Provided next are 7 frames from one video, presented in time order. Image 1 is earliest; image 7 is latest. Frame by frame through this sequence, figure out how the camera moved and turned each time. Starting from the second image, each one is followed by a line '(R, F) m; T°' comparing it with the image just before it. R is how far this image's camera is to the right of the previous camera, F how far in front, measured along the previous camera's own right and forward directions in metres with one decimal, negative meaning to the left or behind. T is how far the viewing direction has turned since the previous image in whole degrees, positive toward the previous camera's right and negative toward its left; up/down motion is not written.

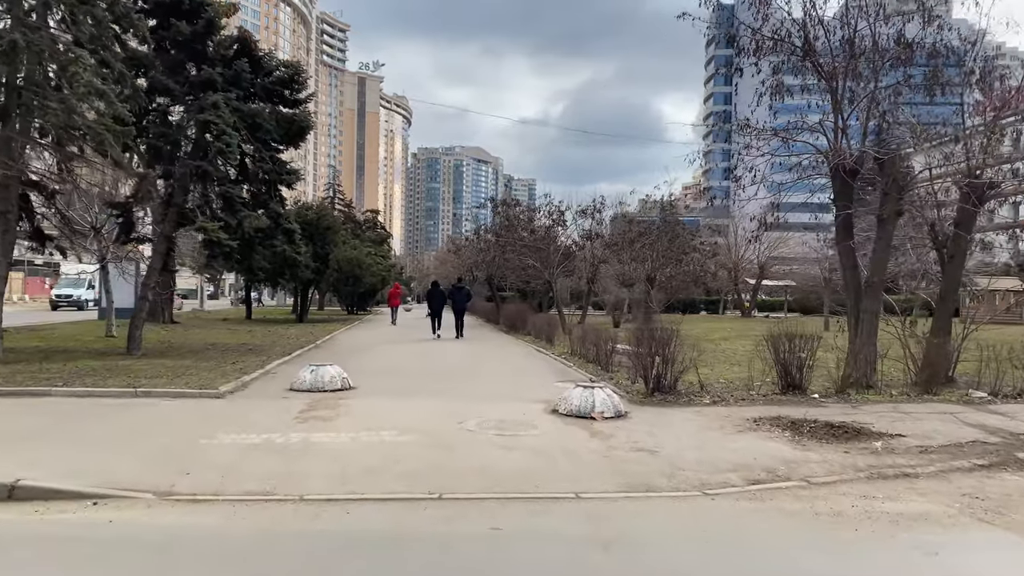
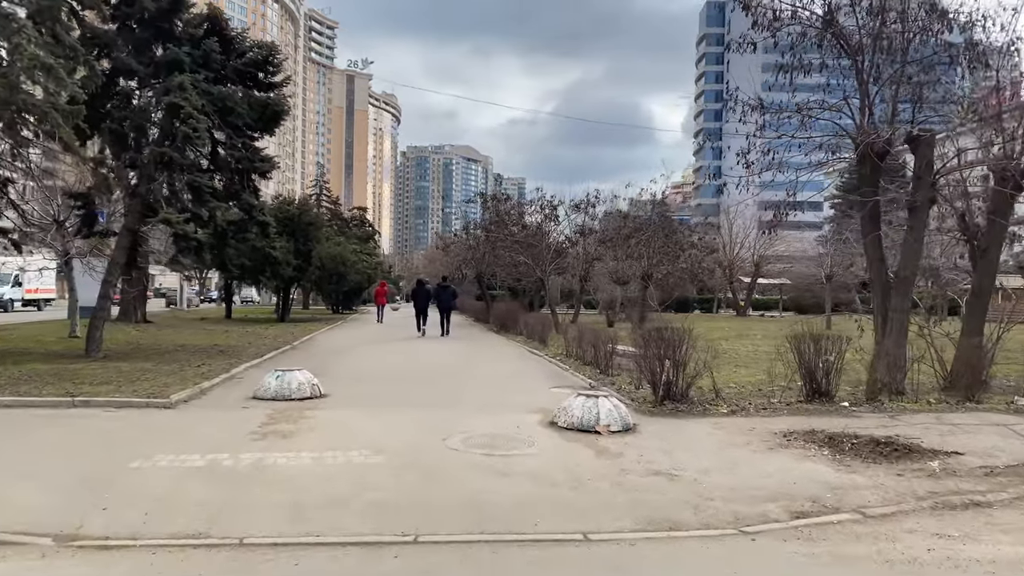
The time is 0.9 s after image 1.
(0.0, +1.3) m; +1°
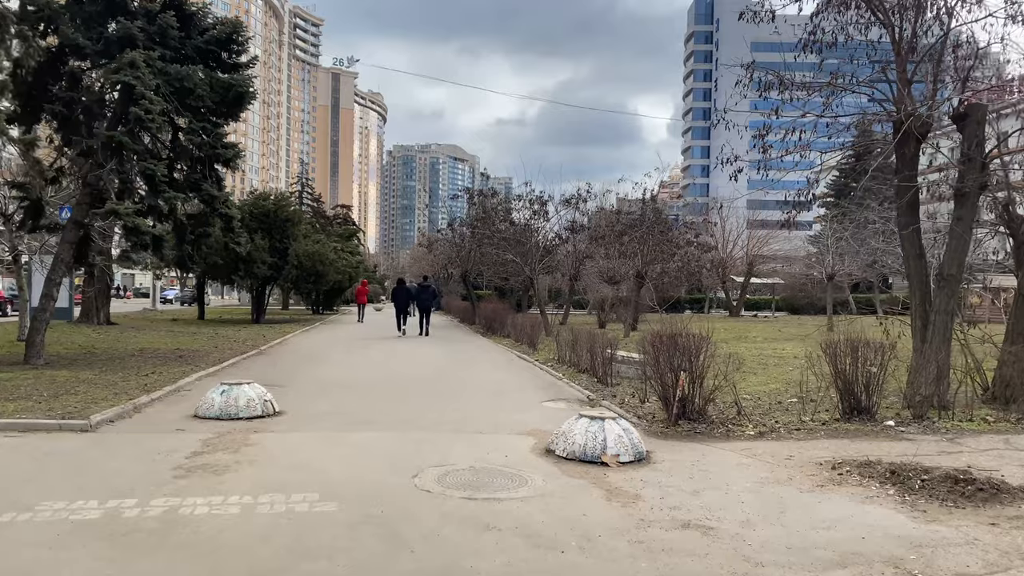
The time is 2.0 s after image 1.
(0.0, +1.5) m; +1°
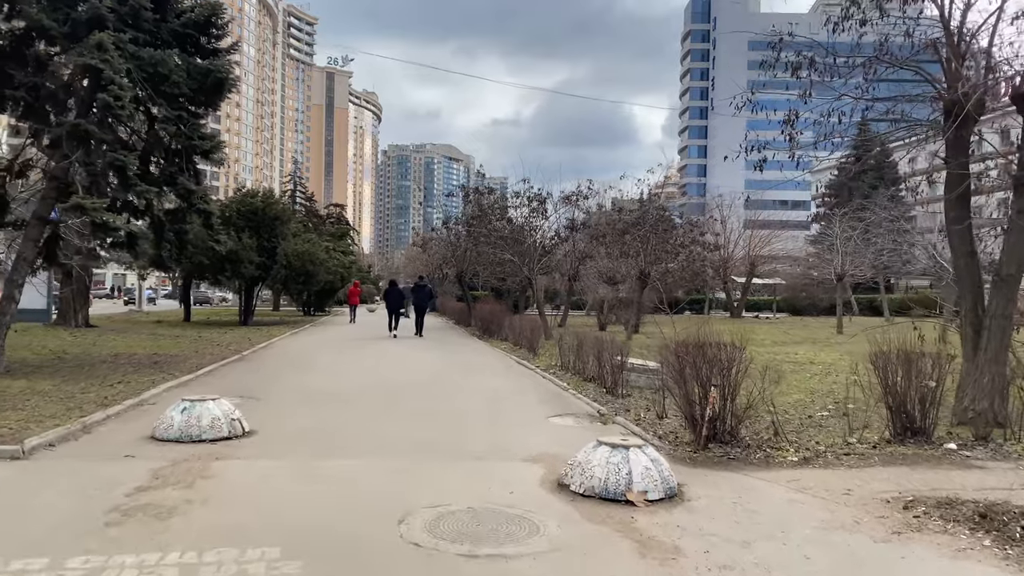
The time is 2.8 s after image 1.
(-0.1, +1.1) m; 0°
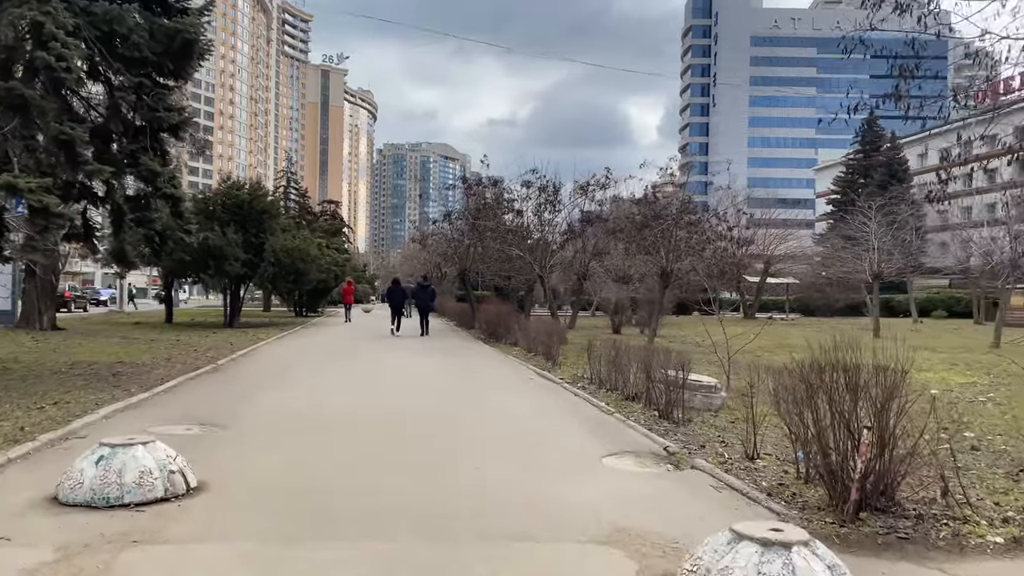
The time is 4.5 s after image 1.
(-0.4, +2.2) m; 0°
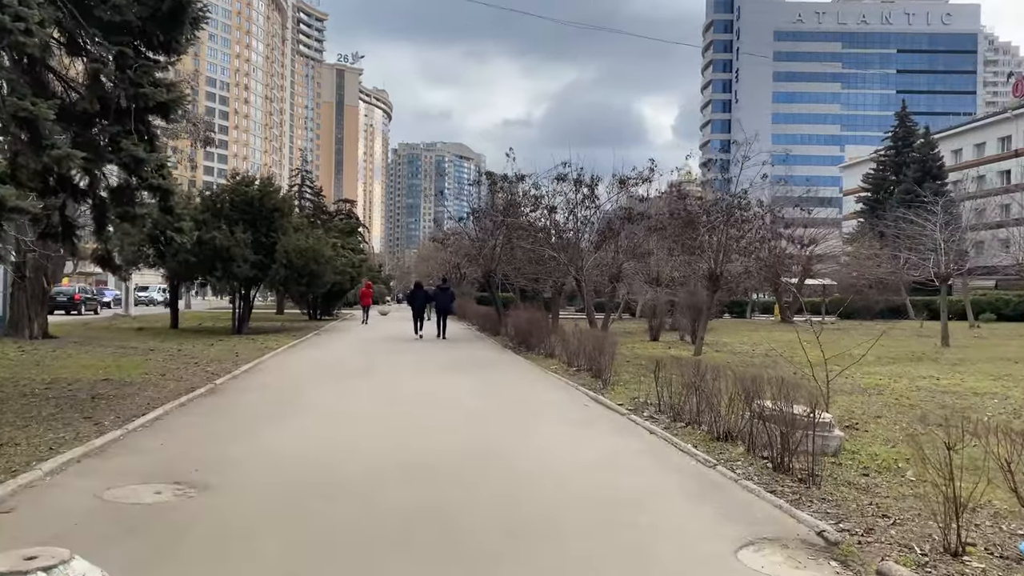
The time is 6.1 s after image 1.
(-0.5, +2.1) m; -1°
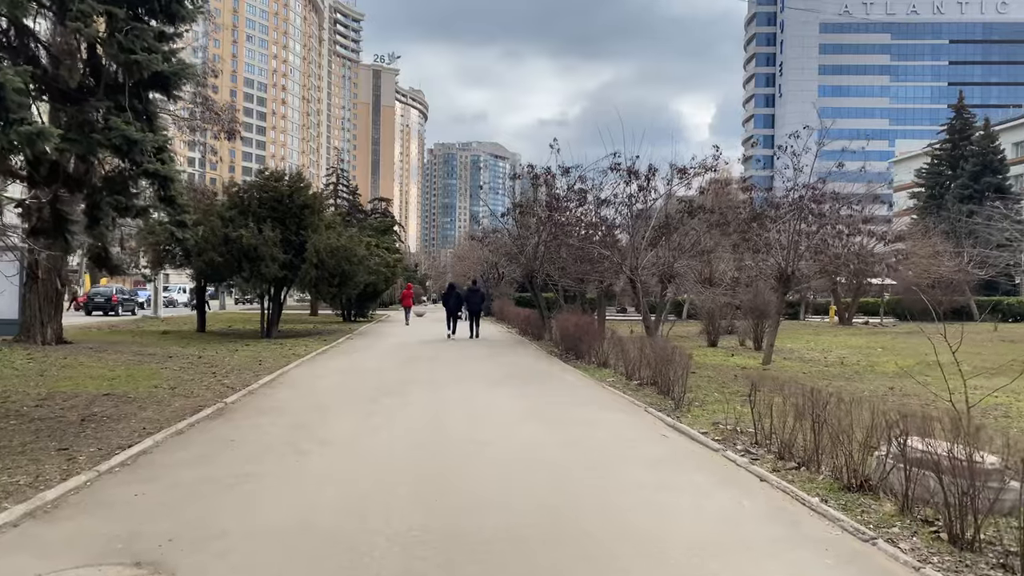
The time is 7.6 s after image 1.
(-0.3, +1.8) m; -2°
